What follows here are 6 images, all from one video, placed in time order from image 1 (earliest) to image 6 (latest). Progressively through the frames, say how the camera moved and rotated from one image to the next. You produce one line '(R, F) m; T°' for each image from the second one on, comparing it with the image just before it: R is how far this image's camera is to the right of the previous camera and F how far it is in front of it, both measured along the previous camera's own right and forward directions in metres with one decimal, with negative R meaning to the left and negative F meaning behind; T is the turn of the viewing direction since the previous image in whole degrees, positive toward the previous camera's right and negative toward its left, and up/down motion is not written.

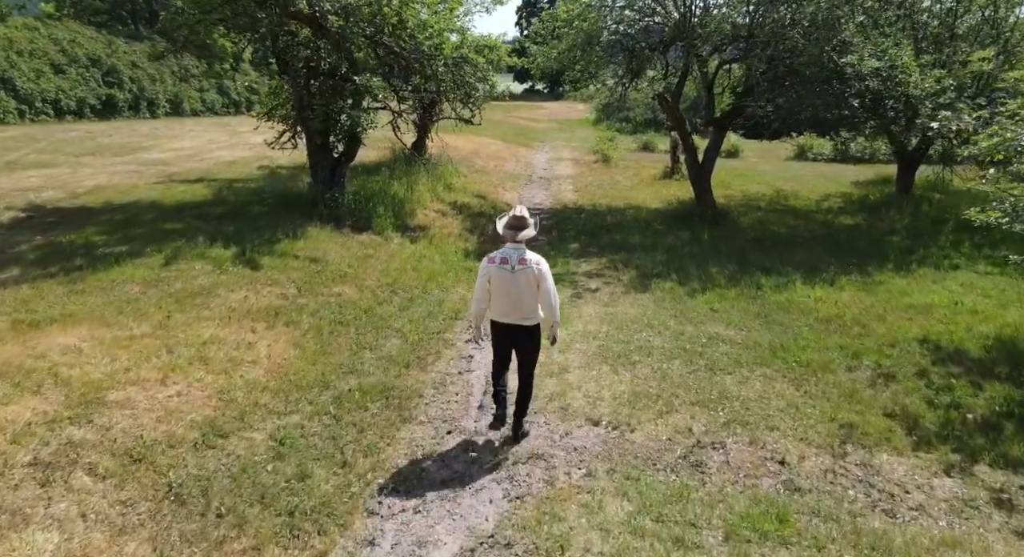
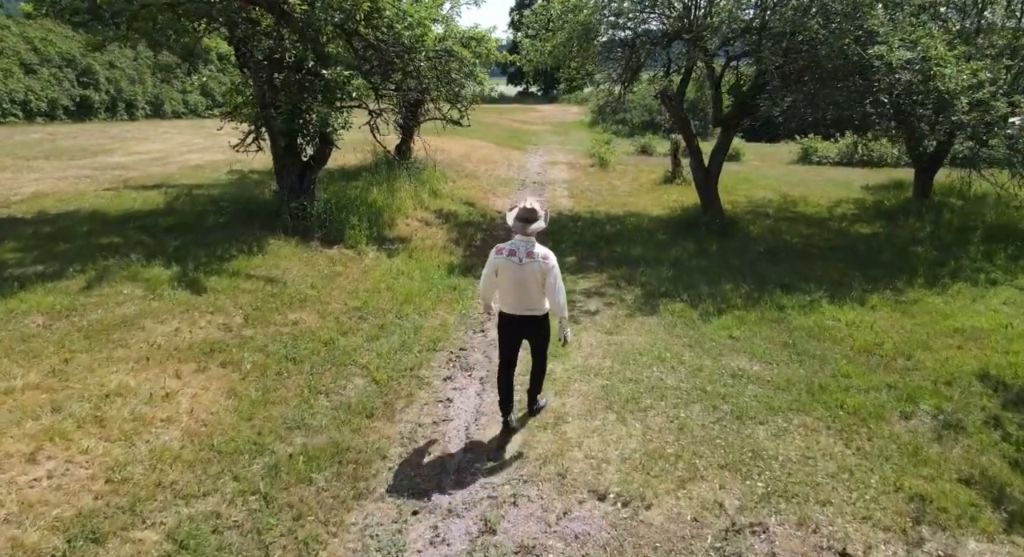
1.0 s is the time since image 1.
(+0.1, +1.3) m; 0°
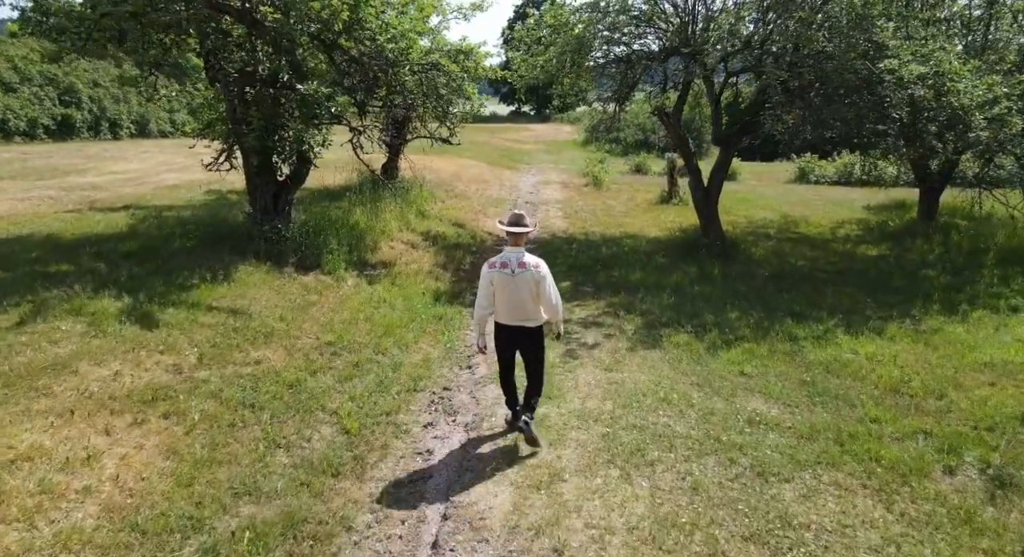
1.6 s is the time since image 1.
(0.0, +0.7) m; +1°
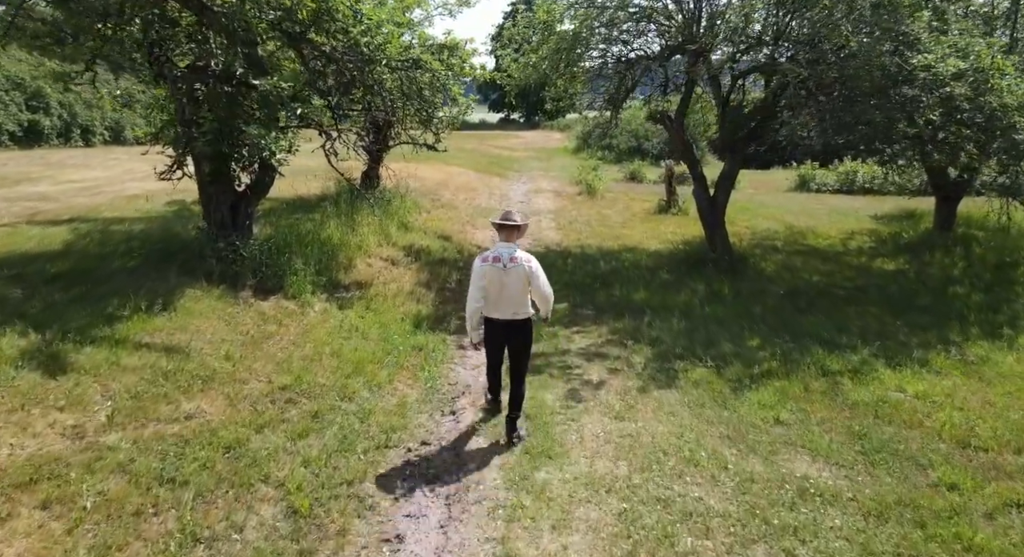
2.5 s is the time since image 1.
(0.0, +1.2) m; +1°
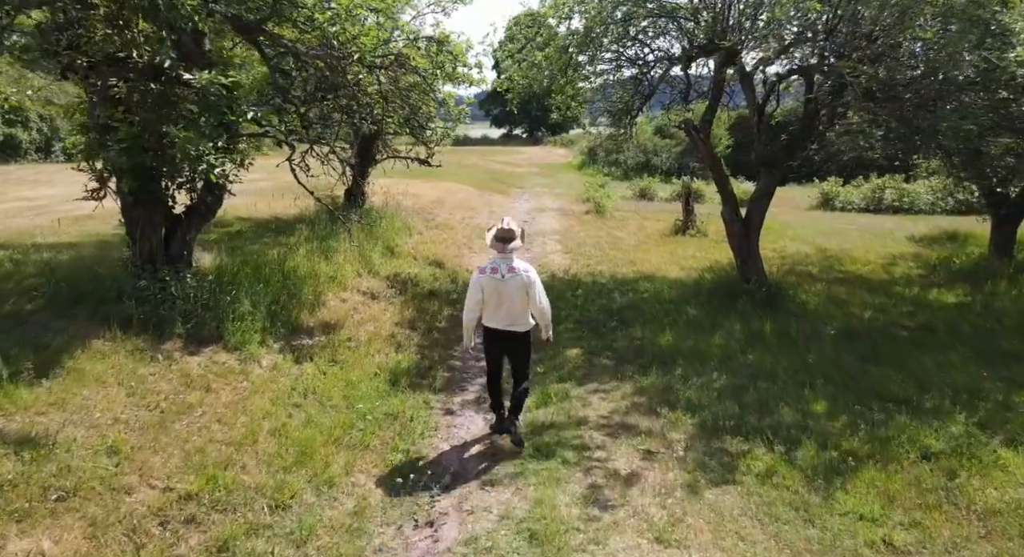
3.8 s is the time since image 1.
(0.0, +1.8) m; 0°
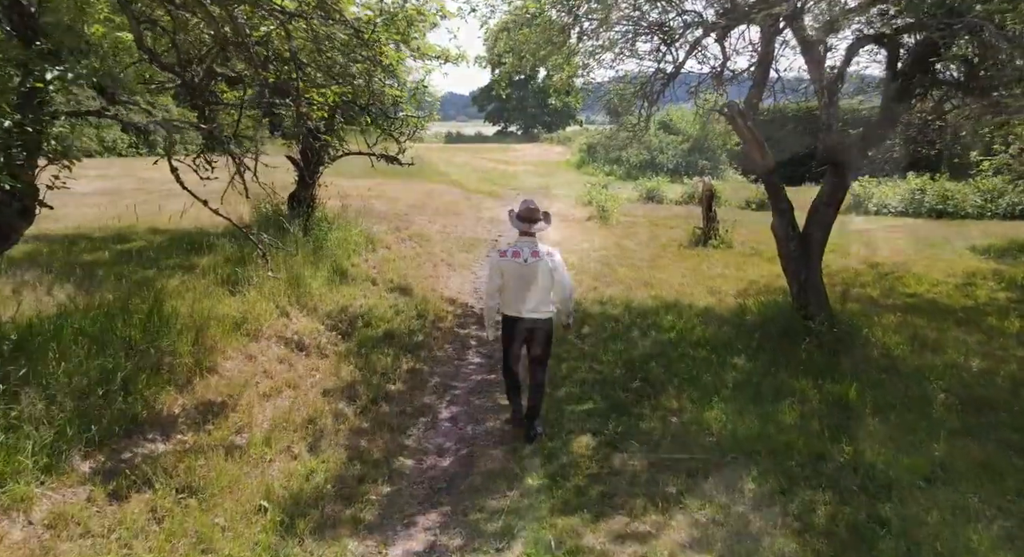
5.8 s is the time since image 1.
(+0.1, +2.9) m; 0°
